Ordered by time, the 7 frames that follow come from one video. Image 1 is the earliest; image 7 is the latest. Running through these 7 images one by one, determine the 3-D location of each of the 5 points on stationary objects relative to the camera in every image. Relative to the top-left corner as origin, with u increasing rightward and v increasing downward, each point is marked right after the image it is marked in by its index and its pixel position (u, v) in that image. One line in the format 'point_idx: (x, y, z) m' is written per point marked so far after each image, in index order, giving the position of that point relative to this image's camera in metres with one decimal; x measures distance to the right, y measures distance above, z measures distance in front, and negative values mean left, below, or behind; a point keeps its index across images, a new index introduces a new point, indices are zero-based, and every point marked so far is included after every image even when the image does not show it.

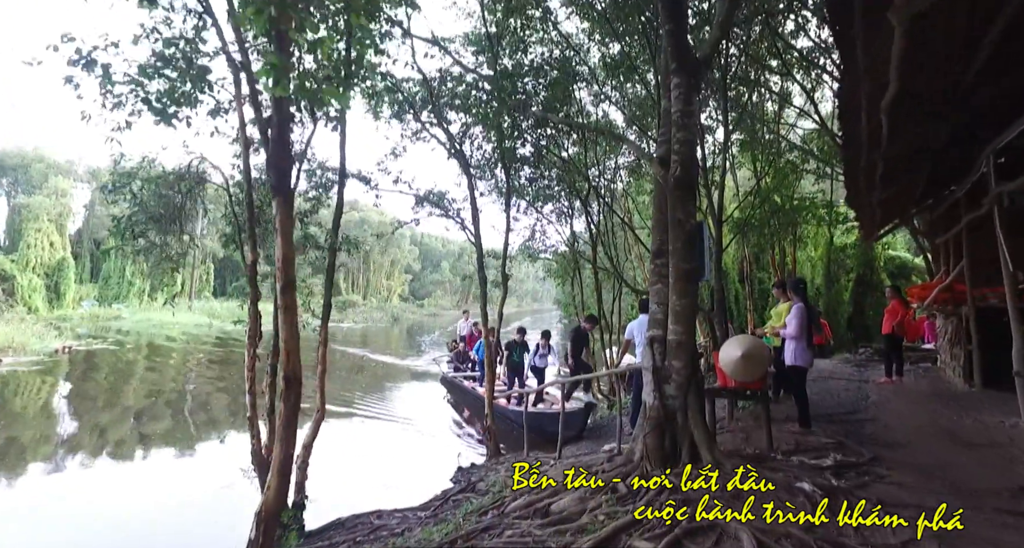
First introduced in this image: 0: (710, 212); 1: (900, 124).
0: (+4.5, +1.4, +13.0) m
1: (+3.0, +1.1, +4.5) m
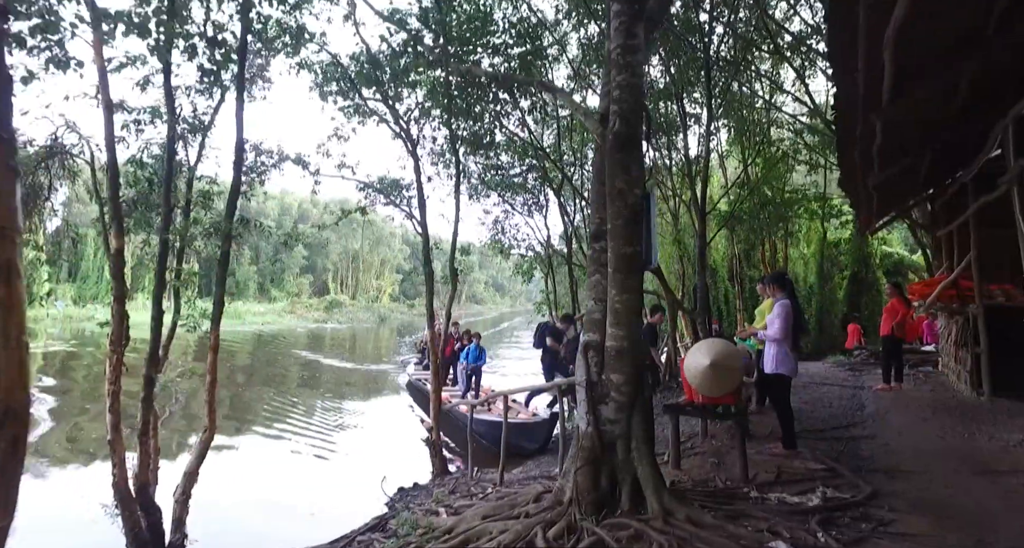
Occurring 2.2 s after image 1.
0: (+3.8, +1.5, +12.1) m
1: (+2.4, +1.2, +3.6) m
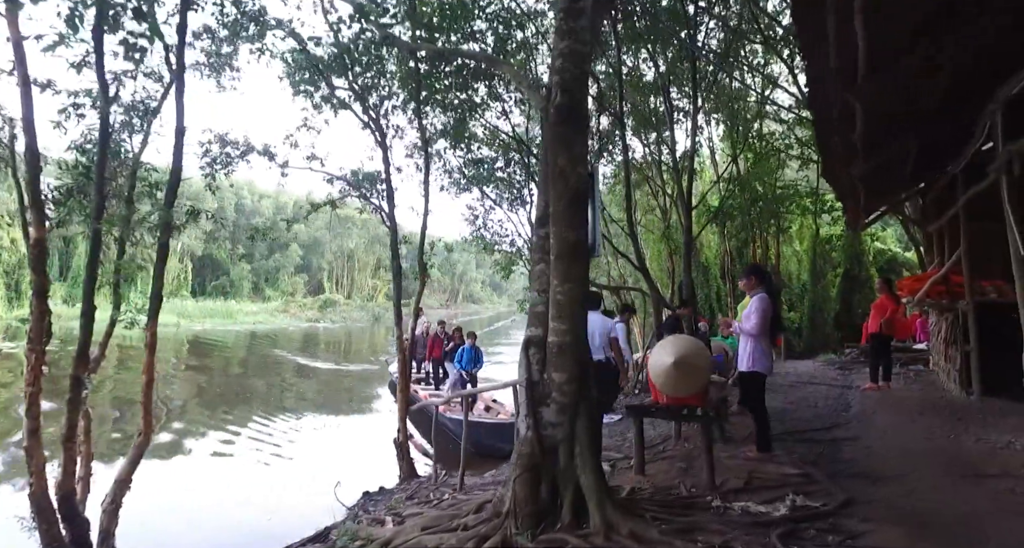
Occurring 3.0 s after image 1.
0: (+3.5, +1.6, +11.9) m
1: (+2.1, +1.2, +3.3) m
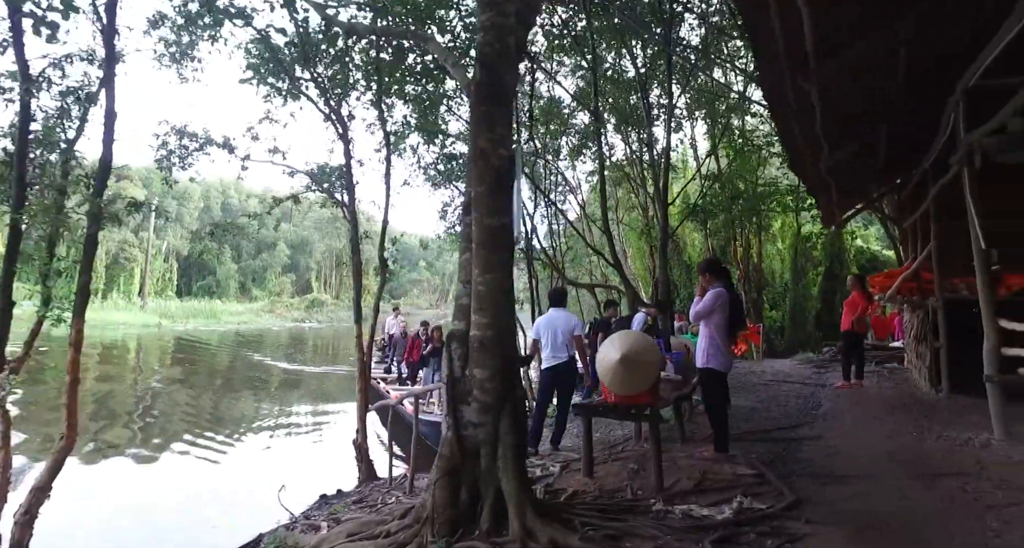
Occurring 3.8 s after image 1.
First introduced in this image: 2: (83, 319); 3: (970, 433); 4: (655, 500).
0: (+3.0, +1.6, +11.7) m
1: (+1.7, +1.3, +3.2) m
2: (-3.1, -0.3, +4.2) m
3: (+3.8, -1.3, +4.7) m
4: (+0.8, -1.3, +3.3) m
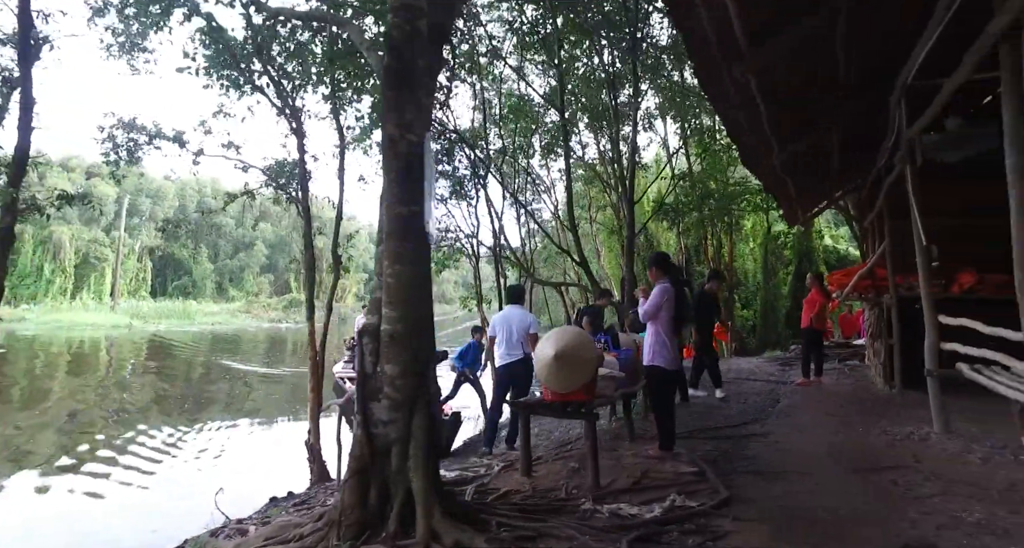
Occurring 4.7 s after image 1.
0: (+2.4, +1.6, +11.7) m
1: (+1.3, +1.3, +3.1) m
2: (-3.5, -0.3, +4.0) m
3: (+3.3, -1.3, +4.7) m
4: (+0.4, -1.3, +3.2) m
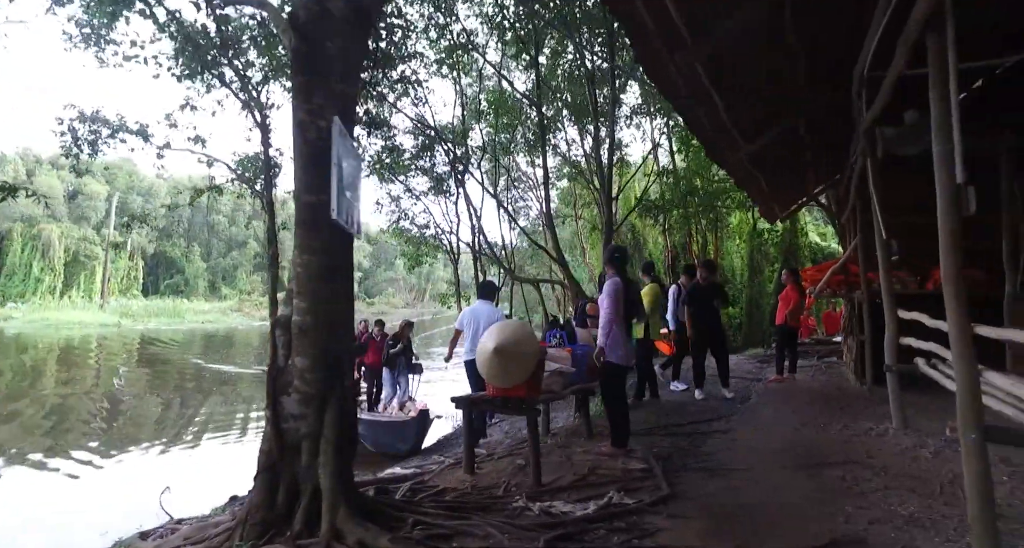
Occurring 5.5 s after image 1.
0: (+1.9, +1.7, +11.7) m
1: (+1.0, +1.4, +3.0) m
2: (-3.9, -0.2, +3.9) m
3: (+3.0, -1.2, +4.7) m
4: (+0.1, -1.2, +3.1) m
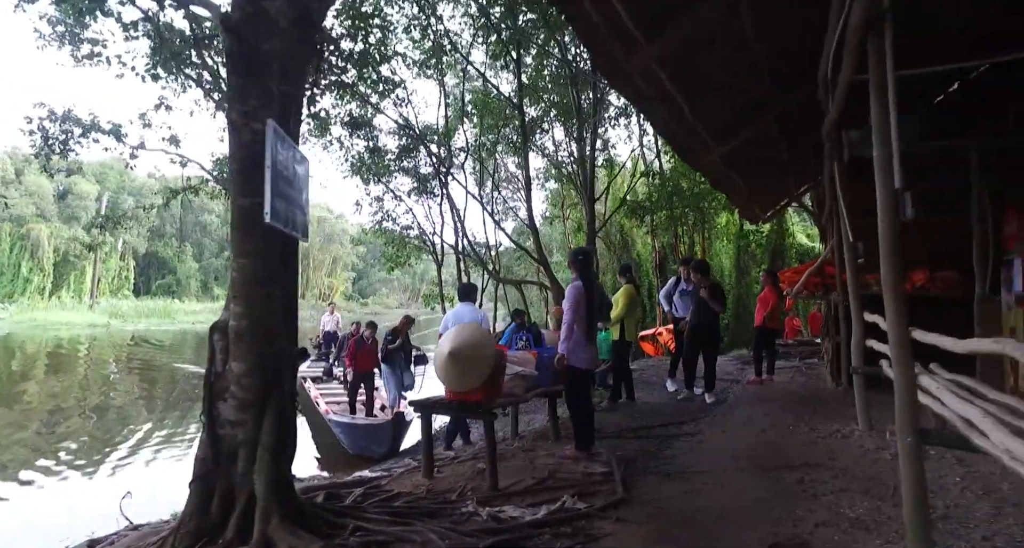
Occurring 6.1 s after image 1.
0: (+1.6, +1.7, +11.6) m
1: (+0.7, +1.4, +3.0) m
2: (-4.2, -0.3, +3.8) m
3: (+2.7, -1.2, +4.7) m
4: (-0.2, -1.2, +3.1) m
